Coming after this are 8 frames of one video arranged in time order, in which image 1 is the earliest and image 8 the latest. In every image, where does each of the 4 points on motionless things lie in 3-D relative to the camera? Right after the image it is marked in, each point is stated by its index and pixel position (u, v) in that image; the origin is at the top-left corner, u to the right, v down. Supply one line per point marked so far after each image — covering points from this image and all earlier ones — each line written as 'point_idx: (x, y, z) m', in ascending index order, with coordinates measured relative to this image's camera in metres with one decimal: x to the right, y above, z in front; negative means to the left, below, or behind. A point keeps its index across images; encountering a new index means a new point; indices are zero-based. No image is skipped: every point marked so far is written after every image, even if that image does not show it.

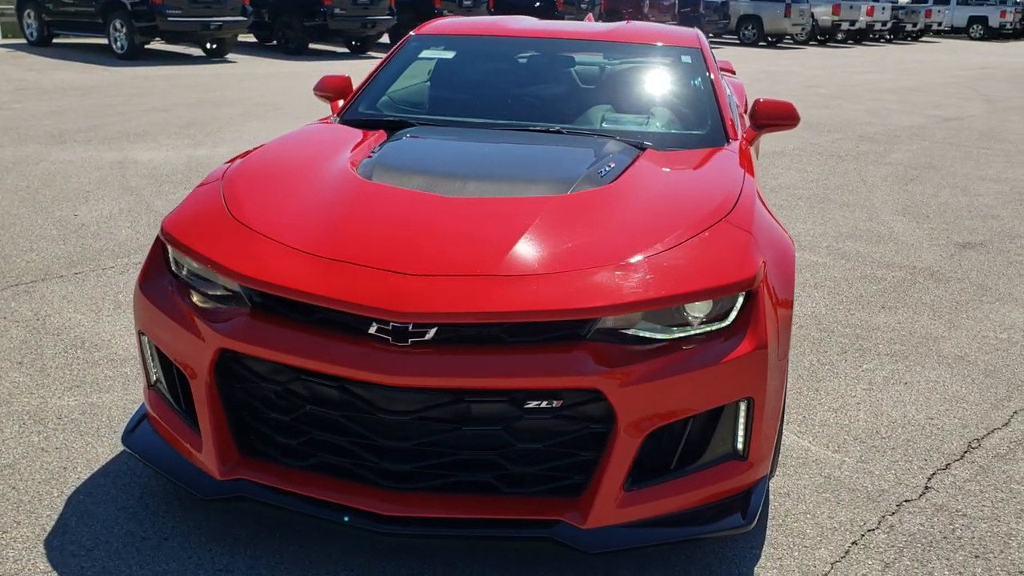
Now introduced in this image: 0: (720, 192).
0: (+0.6, +0.3, +3.0) m
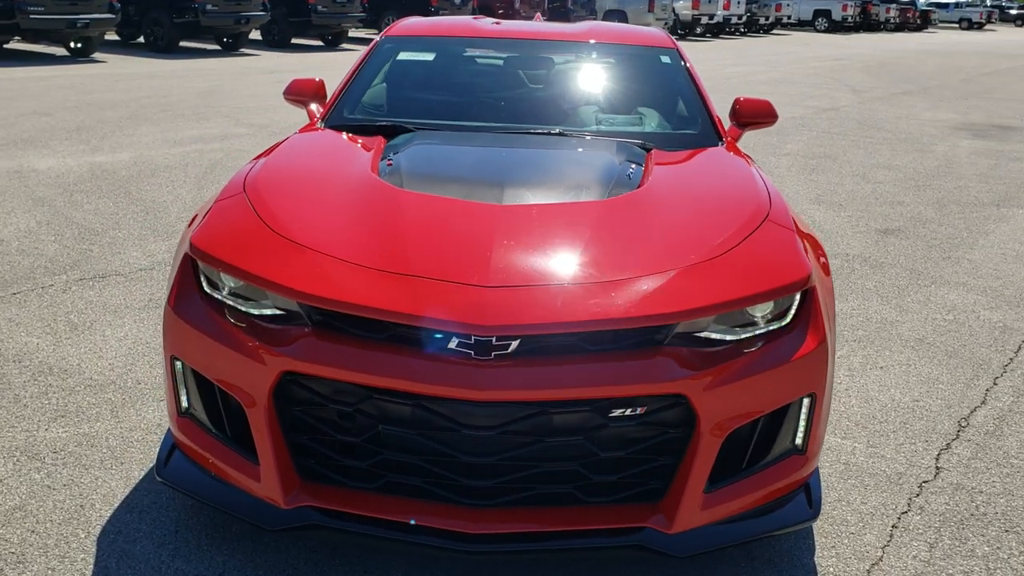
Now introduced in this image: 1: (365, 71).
0: (+0.7, +0.3, +3.1) m
1: (-0.6, +0.8, +4.1) m
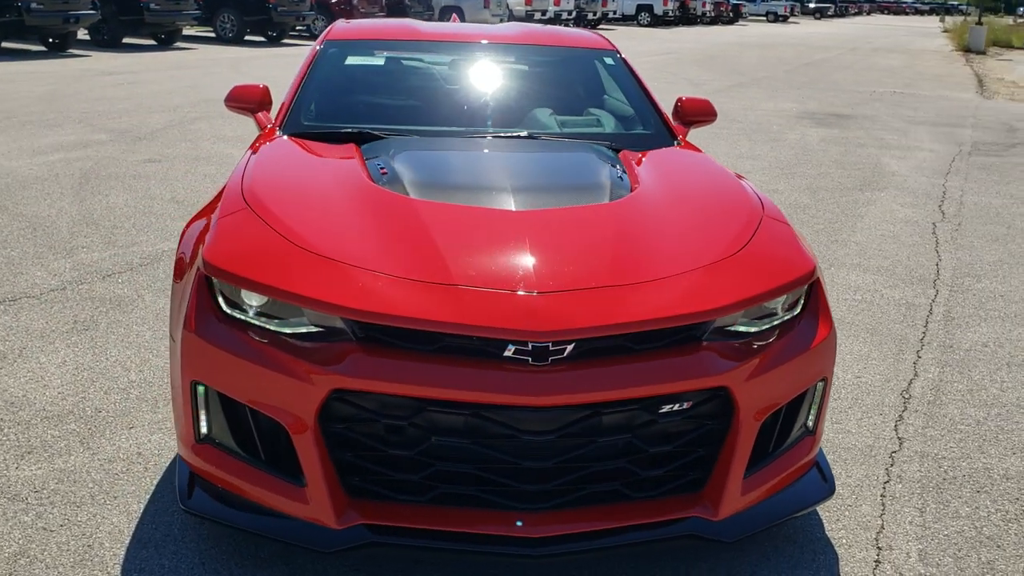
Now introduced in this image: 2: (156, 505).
0: (+0.7, +0.3, +3.2) m
1: (-0.7, +0.8, +4.0) m
2: (-1.0, -0.6, +2.9) m
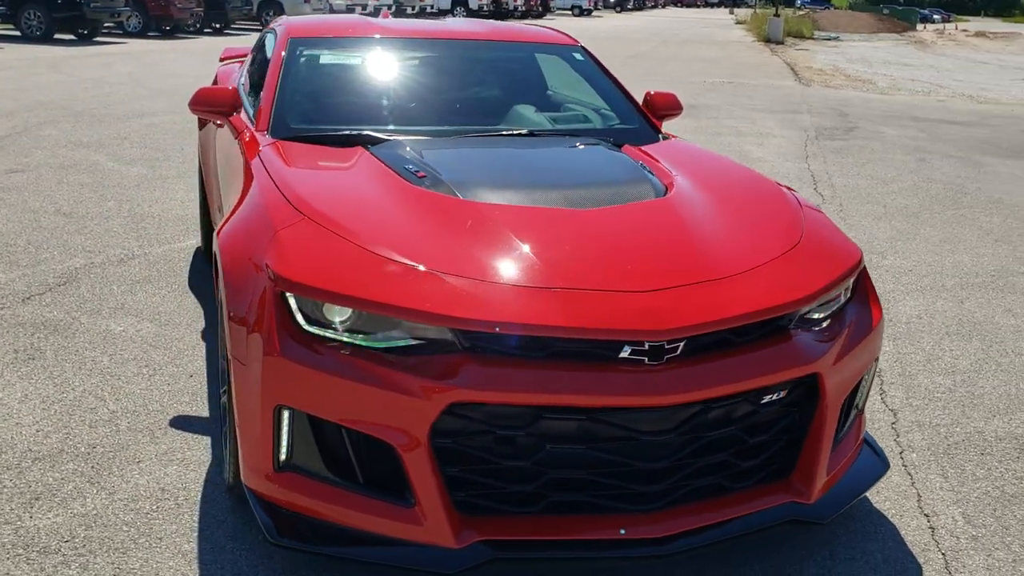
0: (+0.8, +0.3, +3.3) m
1: (-0.8, +0.8, +3.8) m
2: (-0.8, -0.7, +2.7) m
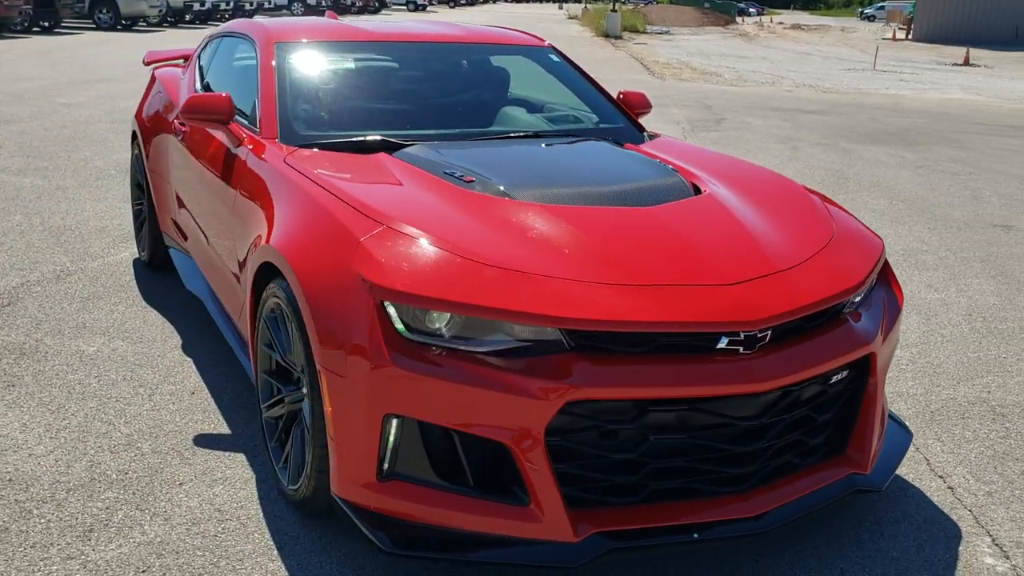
0: (+0.9, +0.4, +3.5) m
1: (-0.8, +0.7, +3.7) m
2: (-0.6, -0.7, +2.7) m
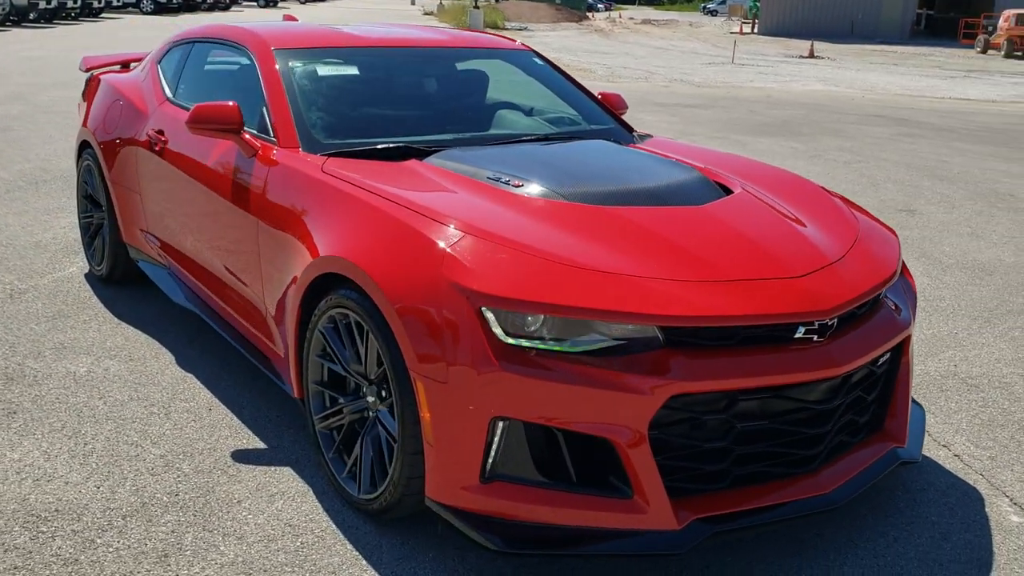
0: (+0.9, +0.4, +3.7) m
1: (-0.8, +0.7, +3.7) m
2: (-0.3, -0.7, +2.7) m
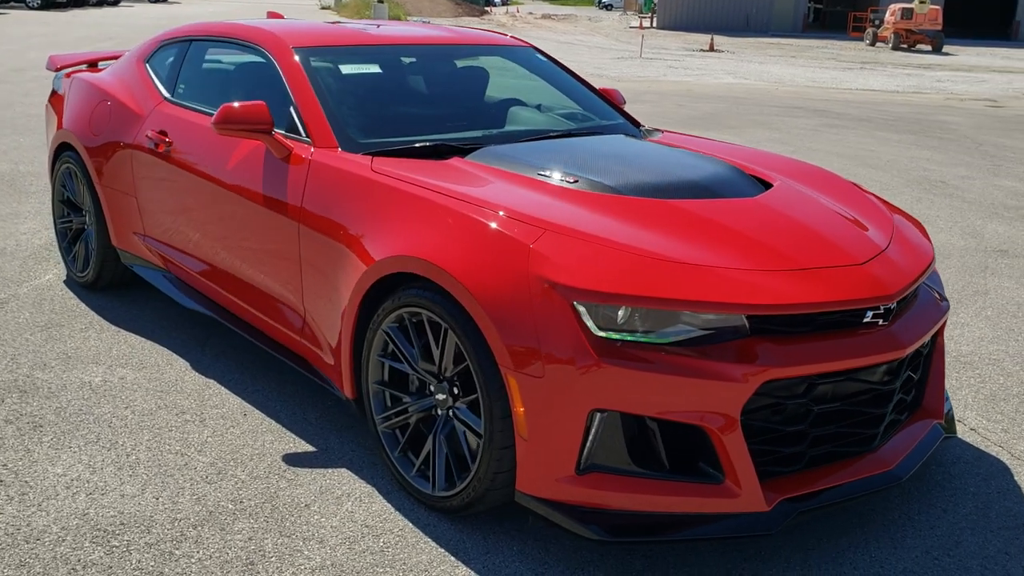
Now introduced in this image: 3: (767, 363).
0: (+1.0, +0.5, +3.8) m
1: (-0.7, +0.7, +3.7) m
2: (-0.1, -0.7, +2.7) m
3: (+0.6, -0.2, +2.6) m
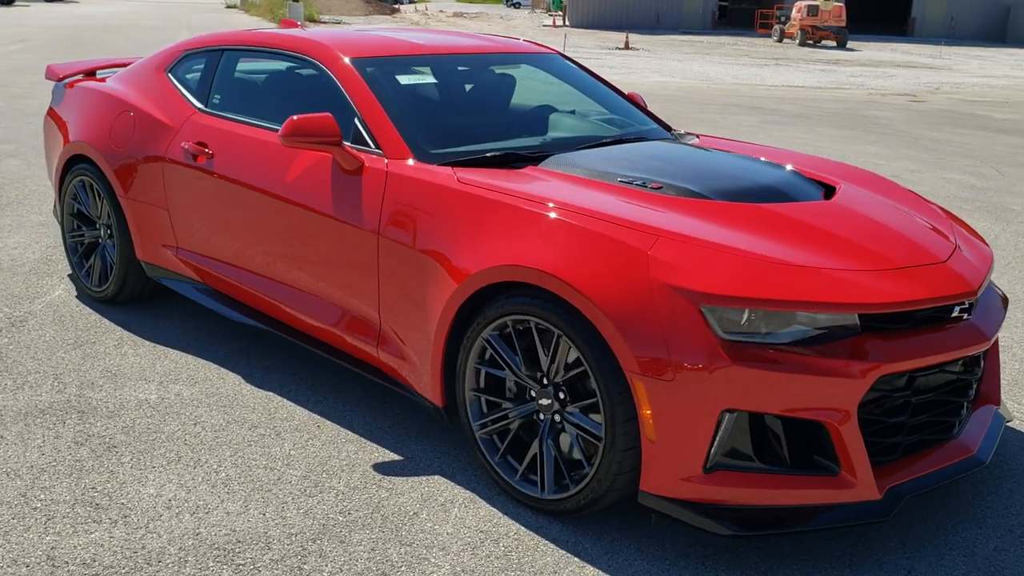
0: (+1.2, +0.5, +4.0) m
1: (-0.5, +0.7, +3.7) m
2: (+0.2, -0.7, +2.8) m
3: (+1.0, -0.2, +2.7) m
